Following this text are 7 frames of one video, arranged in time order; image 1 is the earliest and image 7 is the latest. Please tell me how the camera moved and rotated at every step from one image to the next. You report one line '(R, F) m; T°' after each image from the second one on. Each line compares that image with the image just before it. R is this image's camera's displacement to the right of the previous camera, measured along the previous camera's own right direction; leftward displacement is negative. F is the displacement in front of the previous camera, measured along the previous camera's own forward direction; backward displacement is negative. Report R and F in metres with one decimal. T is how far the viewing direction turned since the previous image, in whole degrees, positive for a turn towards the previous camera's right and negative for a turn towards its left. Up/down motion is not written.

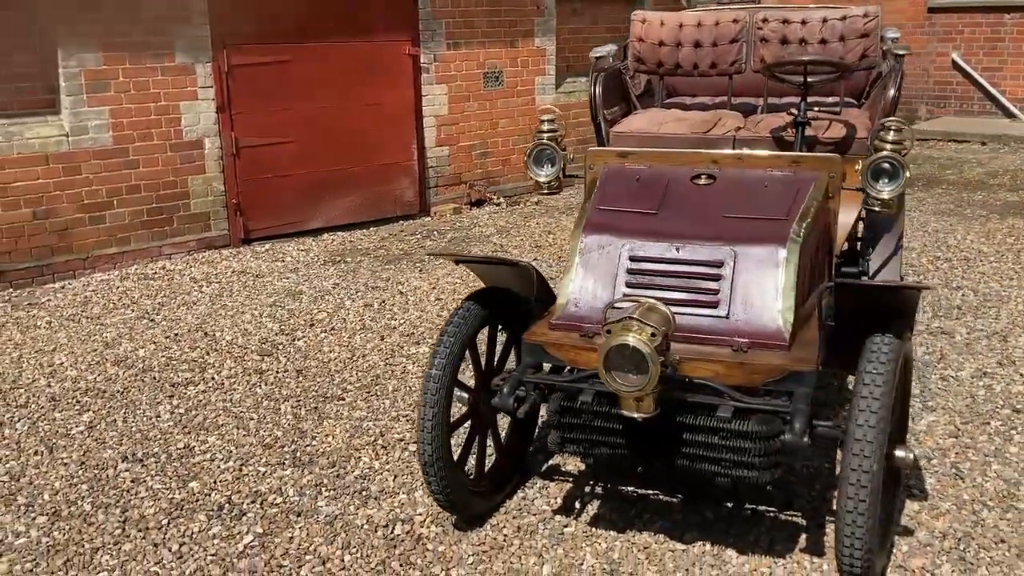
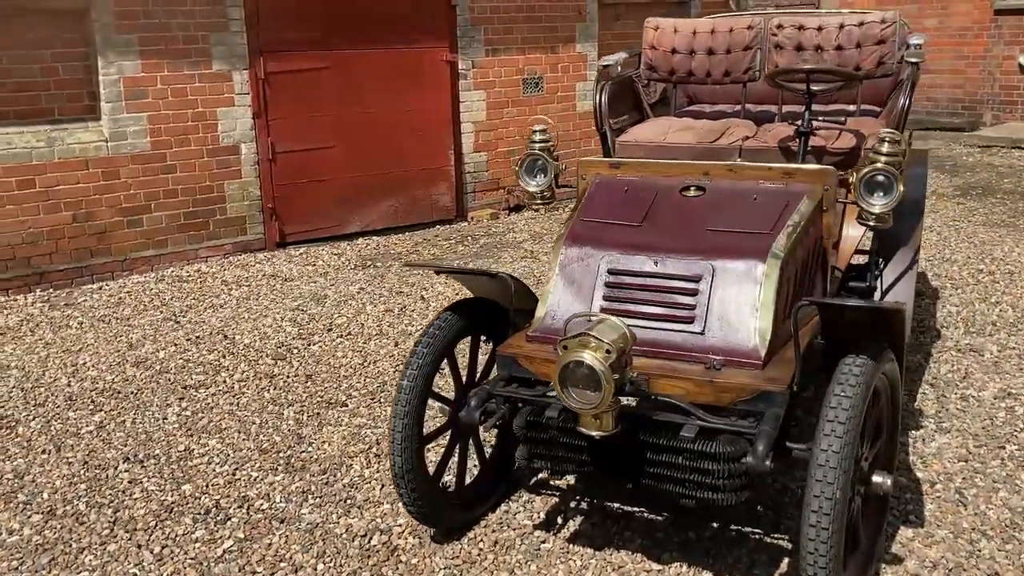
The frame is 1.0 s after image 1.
(+0.3, 0.0) m; -4°
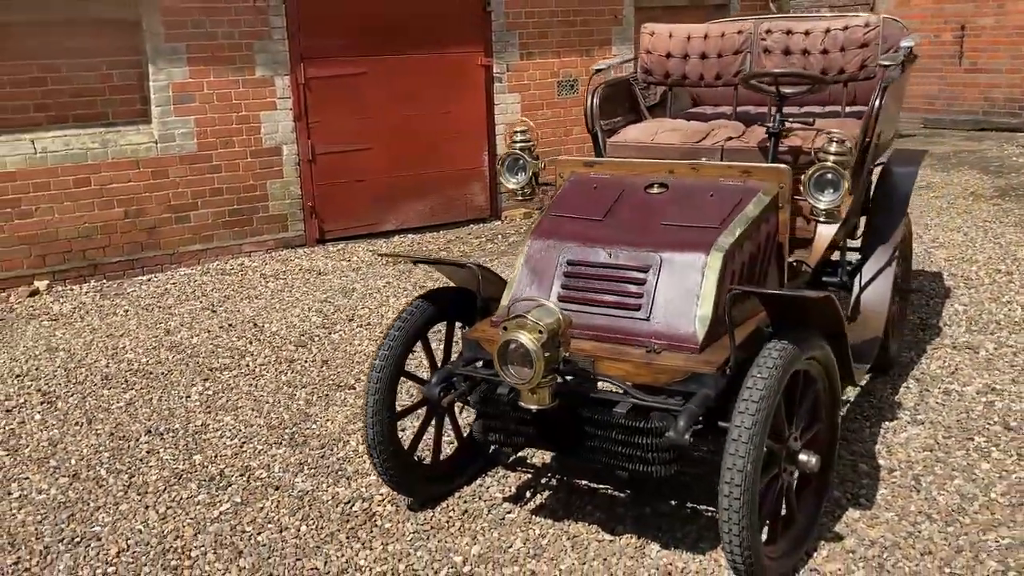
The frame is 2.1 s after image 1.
(+0.4, -0.2) m; -4°
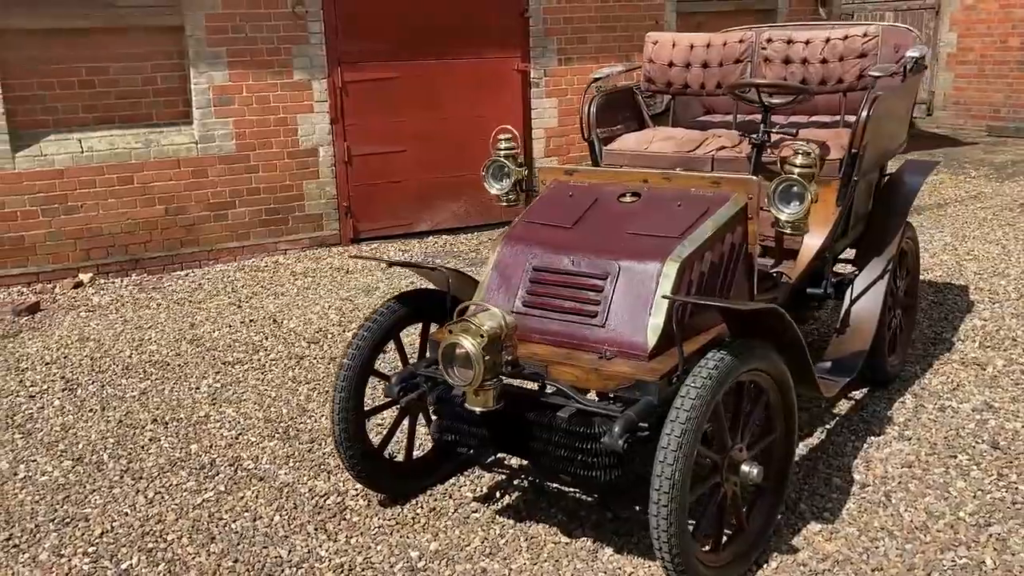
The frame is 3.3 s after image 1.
(+0.4, -0.1) m; -4°
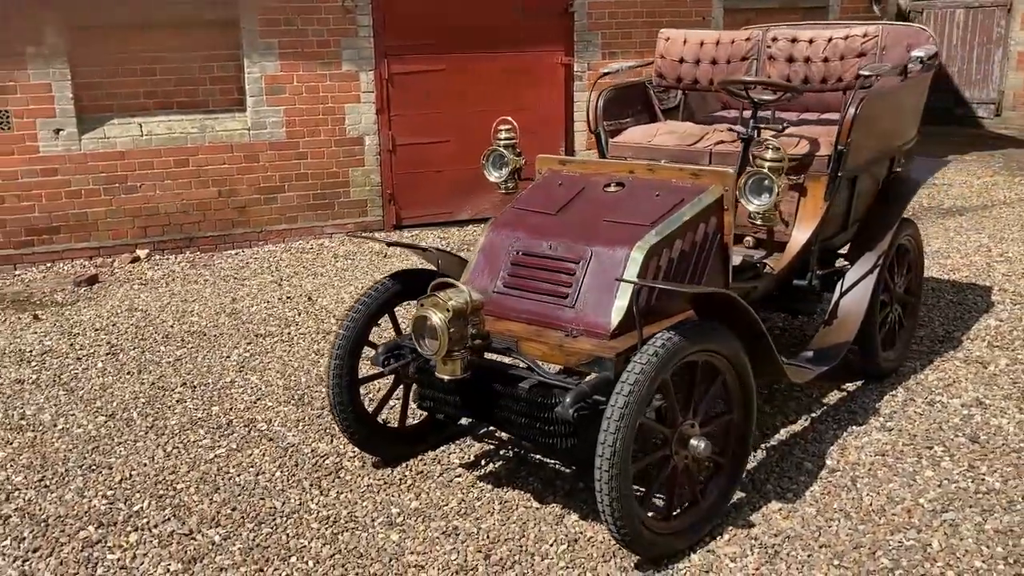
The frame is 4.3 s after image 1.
(+0.3, -0.2) m; -5°
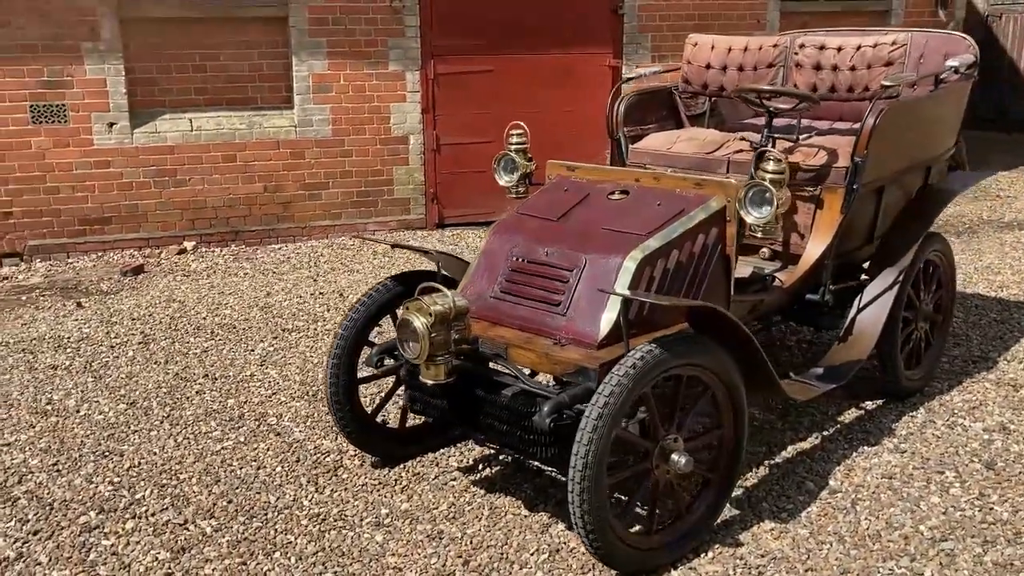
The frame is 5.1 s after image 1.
(+0.3, 0.0) m; -4°
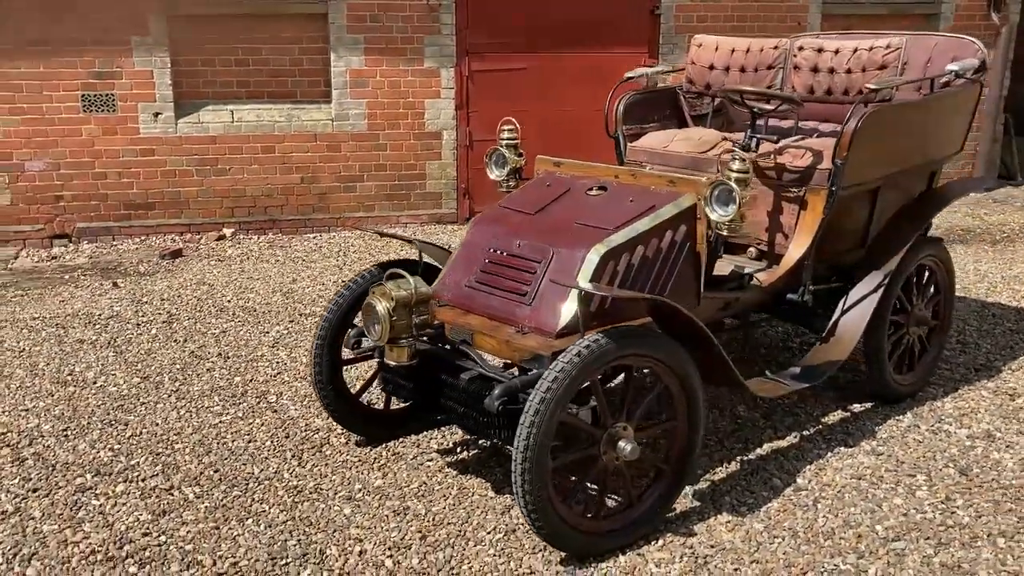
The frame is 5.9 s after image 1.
(+0.3, -0.1) m; -4°
